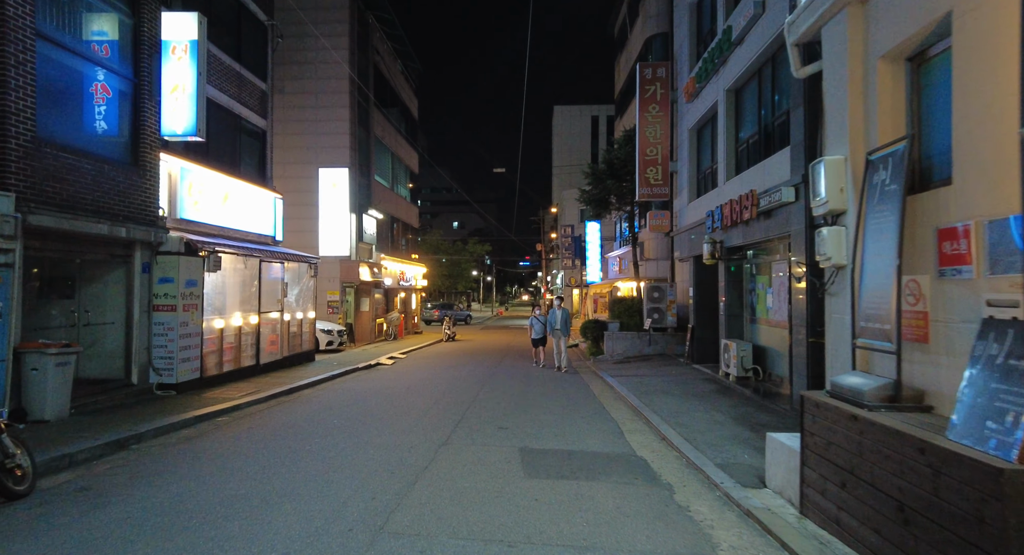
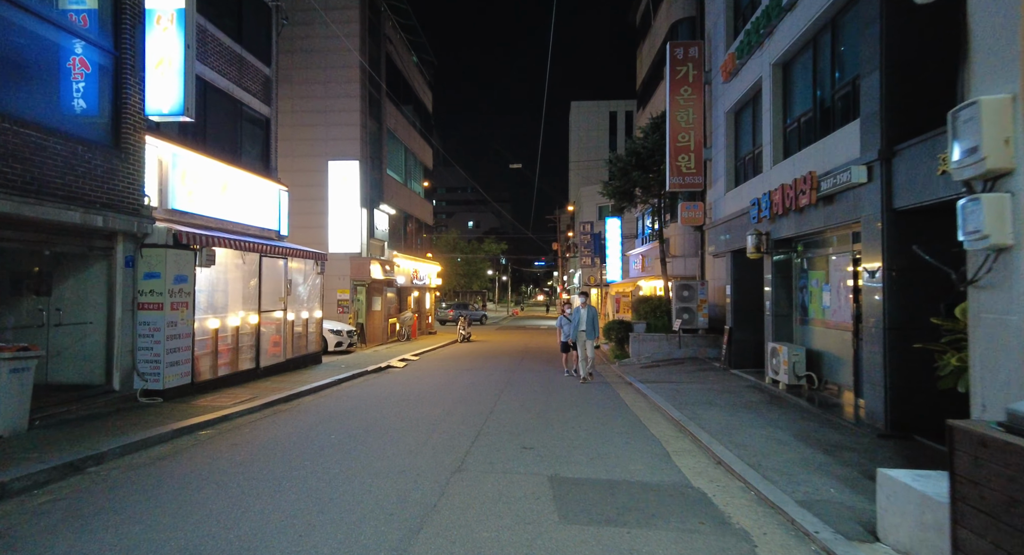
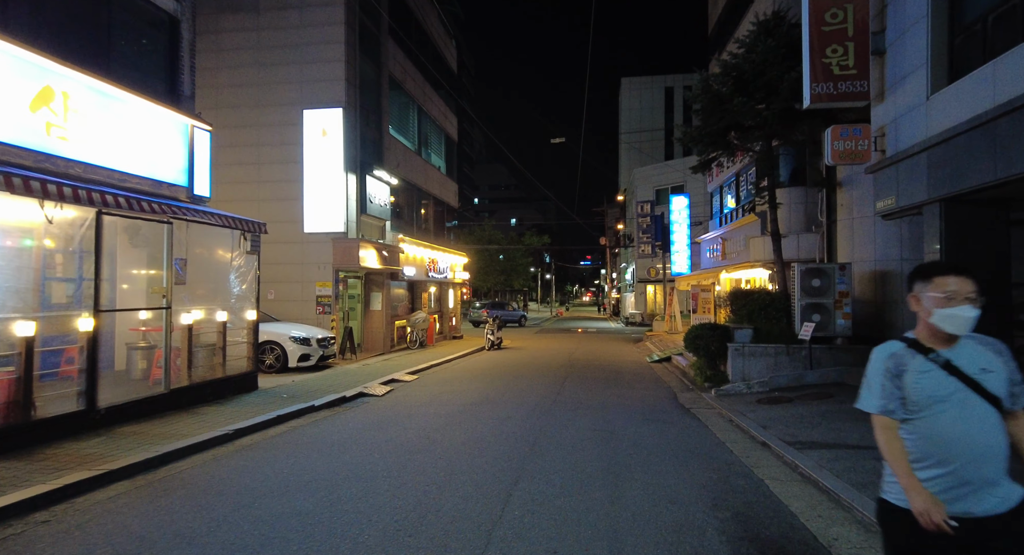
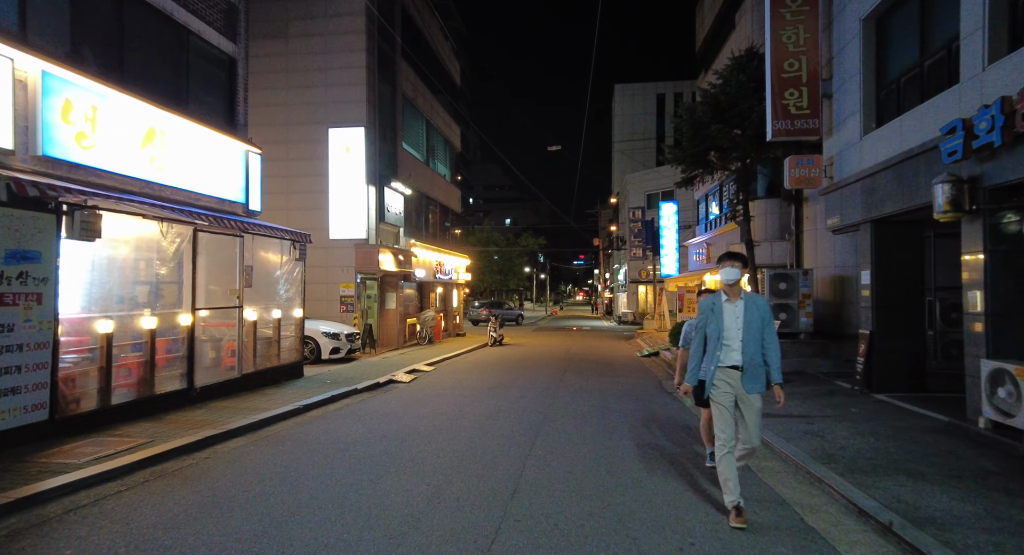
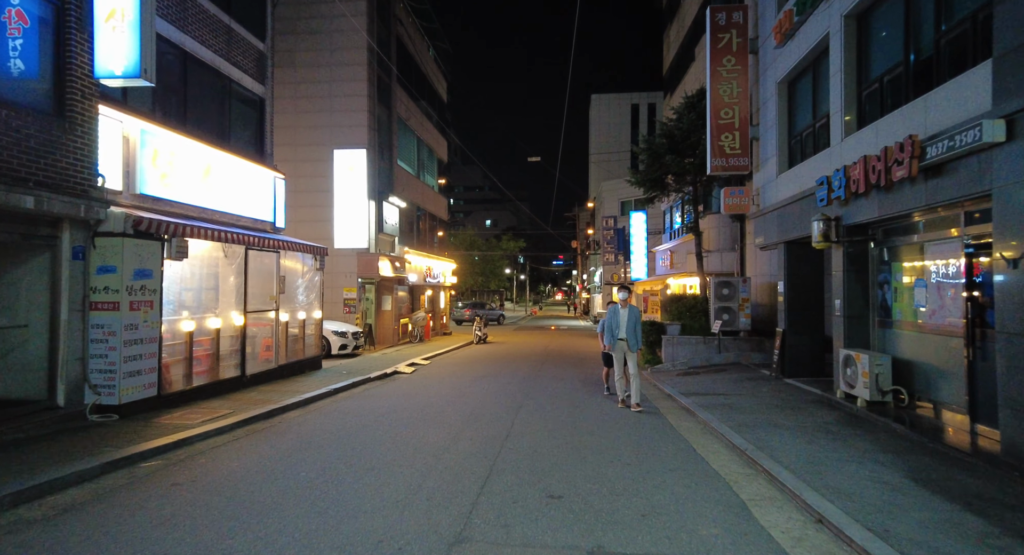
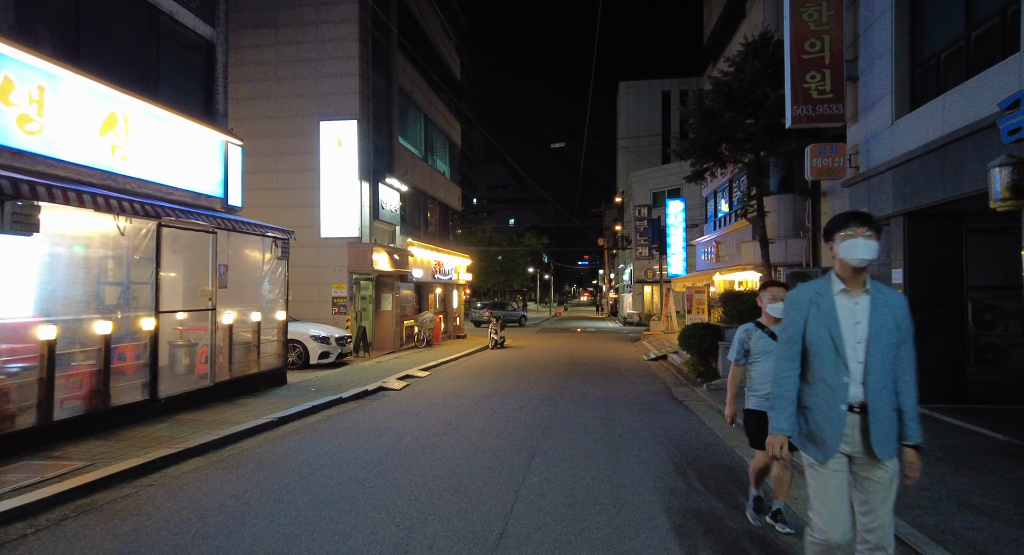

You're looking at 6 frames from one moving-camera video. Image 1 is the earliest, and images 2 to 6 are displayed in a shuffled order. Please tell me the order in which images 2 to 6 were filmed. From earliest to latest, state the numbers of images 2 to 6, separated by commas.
2, 5, 4, 6, 3
